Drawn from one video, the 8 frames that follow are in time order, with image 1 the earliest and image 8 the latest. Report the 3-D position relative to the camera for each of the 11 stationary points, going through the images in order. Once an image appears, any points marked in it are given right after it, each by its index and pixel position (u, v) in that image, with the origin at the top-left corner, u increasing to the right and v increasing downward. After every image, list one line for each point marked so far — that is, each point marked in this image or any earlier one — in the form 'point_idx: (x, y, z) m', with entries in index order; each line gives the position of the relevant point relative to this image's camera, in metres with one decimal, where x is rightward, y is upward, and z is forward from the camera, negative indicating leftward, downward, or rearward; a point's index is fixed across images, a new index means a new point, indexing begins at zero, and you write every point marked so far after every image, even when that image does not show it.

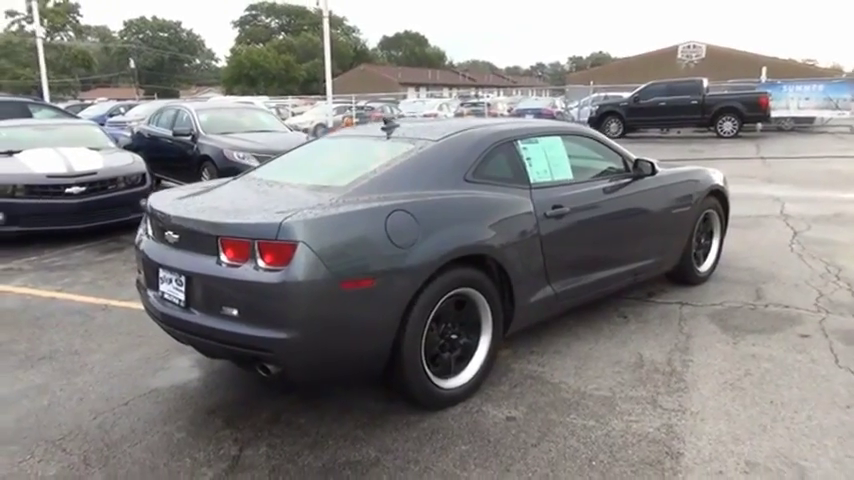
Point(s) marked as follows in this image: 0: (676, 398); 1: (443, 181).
0: (+1.4, -0.9, +3.7) m
1: (+0.1, +0.3, +3.7) m
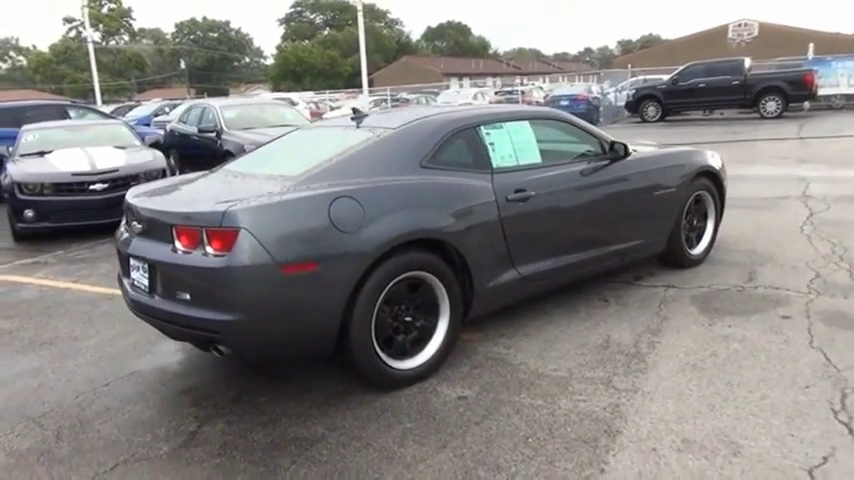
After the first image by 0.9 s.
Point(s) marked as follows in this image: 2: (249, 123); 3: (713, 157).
0: (+1.1, -0.8, +3.7) m
1: (-0.2, +0.4, +3.8) m
2: (-3.2, +2.0, +11.4) m
3: (+2.4, +0.7, +5.7) m
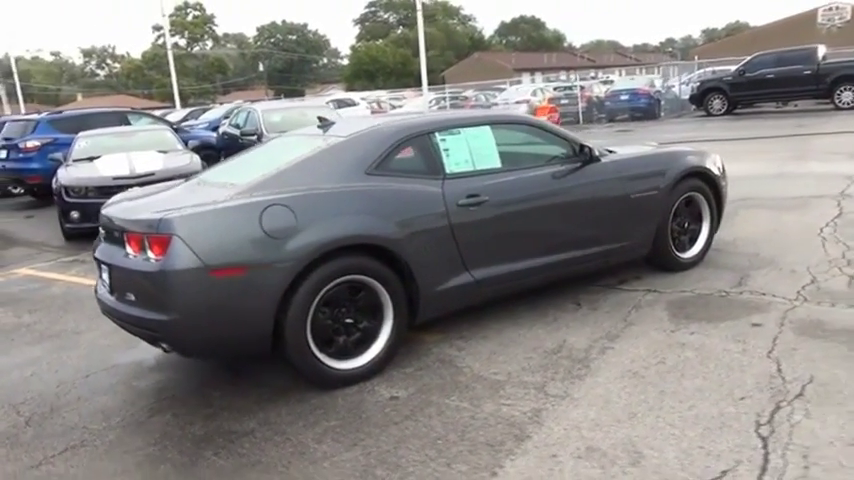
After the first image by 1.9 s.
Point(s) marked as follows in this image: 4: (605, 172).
0: (+0.8, -0.8, +3.7) m
1: (-0.5, +0.4, +3.9) m
2: (-2.6, +2.0, +11.8) m
3: (+2.3, +0.7, +5.6) m
4: (+1.3, +0.5, +4.9) m
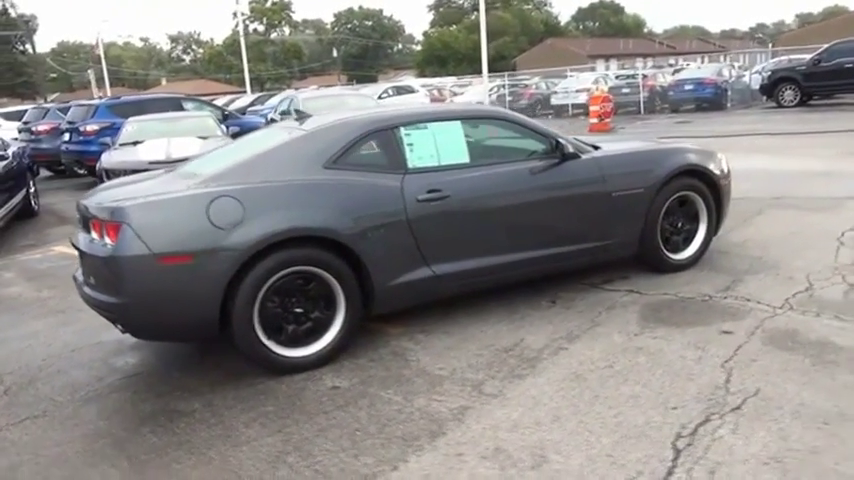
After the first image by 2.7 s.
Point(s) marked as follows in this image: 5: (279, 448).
0: (+0.4, -0.8, +3.7) m
1: (-0.8, +0.4, +4.0) m
2: (-2.0, +2.3, +12.1) m
3: (+2.2, +0.7, +5.3) m
4: (+1.1, +0.5, +4.8) m
5: (-0.7, -1.0, +3.2) m
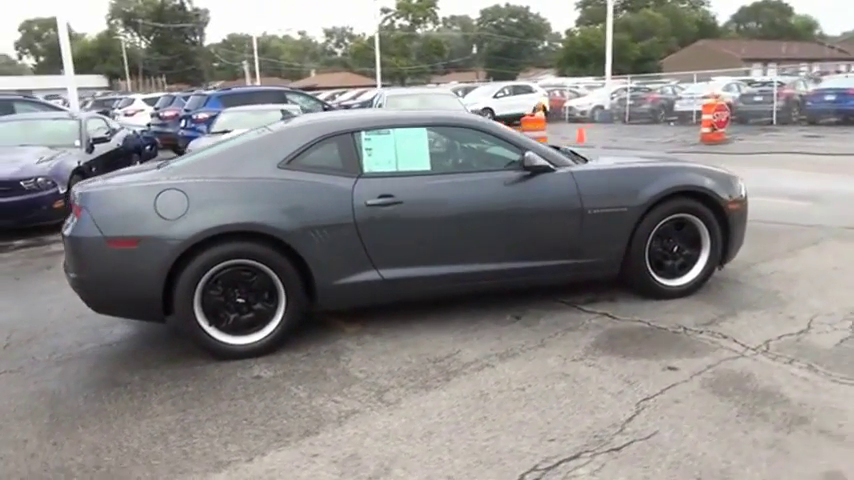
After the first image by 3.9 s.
0: (-0.1, -0.8, +3.7) m
1: (-1.1, +0.5, +4.3) m
2: (-0.5, +2.4, +12.4) m
3: (+2.1, +0.5, +4.9) m
4: (+0.9, +0.4, +4.6) m
5: (-1.3, -1.0, +3.4) m
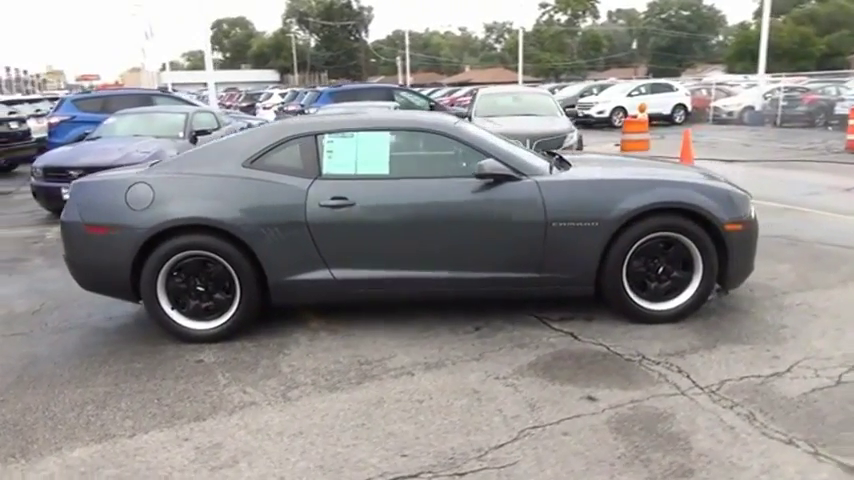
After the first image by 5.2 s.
0: (-0.7, -0.9, +3.8) m
1: (-1.4, +0.5, +4.6) m
2: (+1.2, +2.4, +12.3) m
3: (+1.8, +0.3, +4.5) m
4: (+0.6, +0.3, +4.4) m
5: (-1.9, -0.9, +3.8) m
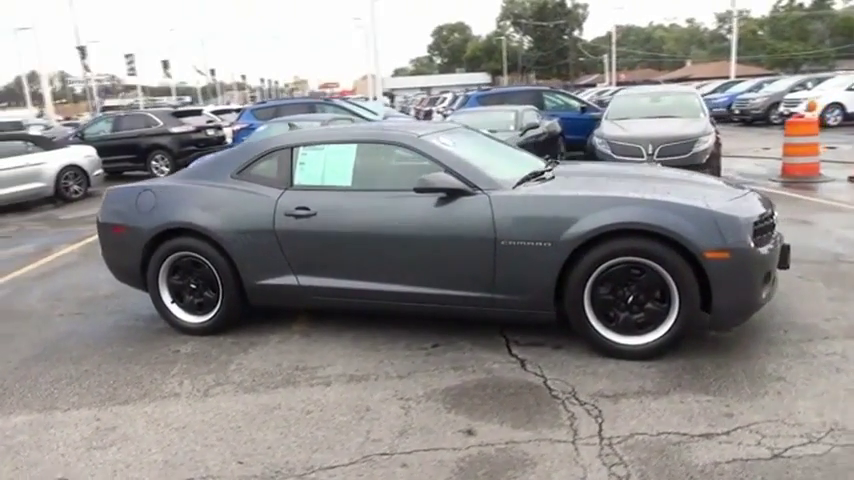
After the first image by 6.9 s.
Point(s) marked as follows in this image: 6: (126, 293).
0: (-1.2, -0.9, +4.0) m
1: (-1.6, +0.5, +5.0) m
2: (+3.4, +2.2, +11.5) m
3: (+1.5, +0.1, +3.9) m
4: (+0.3, +0.2, +4.2) m
5: (-2.3, -0.9, +4.5) m
6: (-2.8, -0.5, +6.3) m
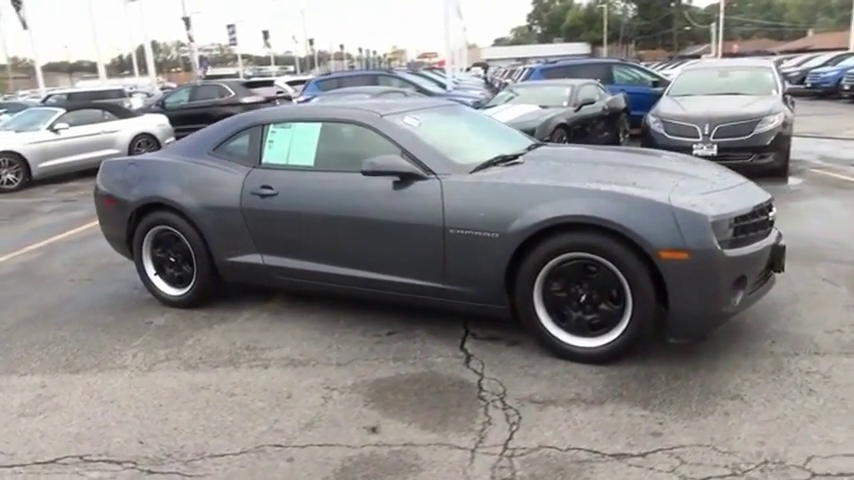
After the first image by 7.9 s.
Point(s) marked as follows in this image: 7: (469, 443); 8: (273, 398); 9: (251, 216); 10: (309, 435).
0: (-1.5, -0.8, +4.1) m
1: (-1.8, +0.7, +5.0) m
2: (+4.2, +2.4, +10.6) m
3: (+1.1, +0.2, +3.5) m
4: (0.0, +0.3, +4.0) m
5: (-2.6, -0.7, +4.7) m
6: (-2.8, -0.2, +6.6) m
7: (+0.2, -0.9, +3.1) m
8: (-0.8, -0.9, +3.6) m
9: (-1.2, +0.2, +4.6) m
10: (-0.5, -0.9, +3.2) m
